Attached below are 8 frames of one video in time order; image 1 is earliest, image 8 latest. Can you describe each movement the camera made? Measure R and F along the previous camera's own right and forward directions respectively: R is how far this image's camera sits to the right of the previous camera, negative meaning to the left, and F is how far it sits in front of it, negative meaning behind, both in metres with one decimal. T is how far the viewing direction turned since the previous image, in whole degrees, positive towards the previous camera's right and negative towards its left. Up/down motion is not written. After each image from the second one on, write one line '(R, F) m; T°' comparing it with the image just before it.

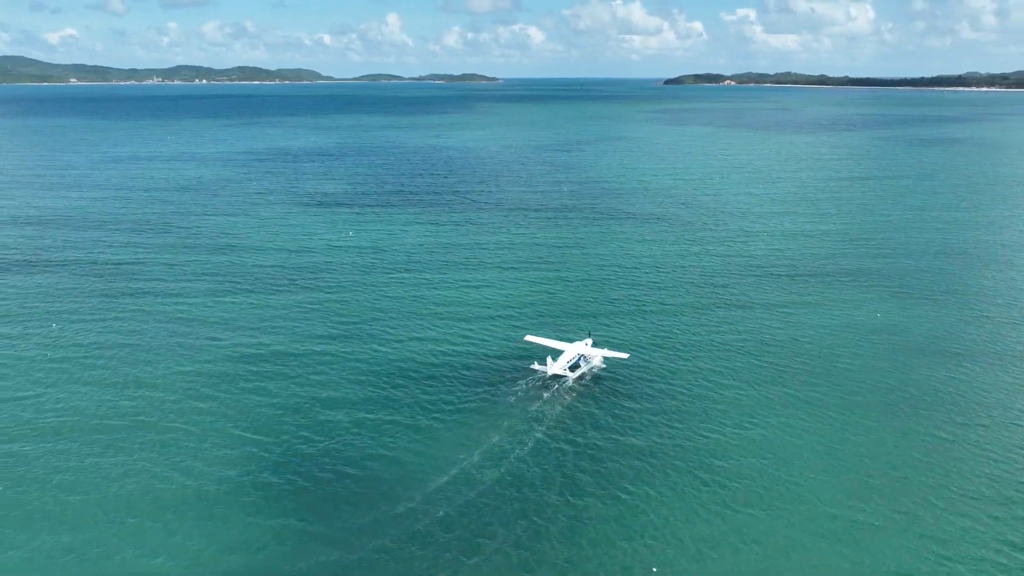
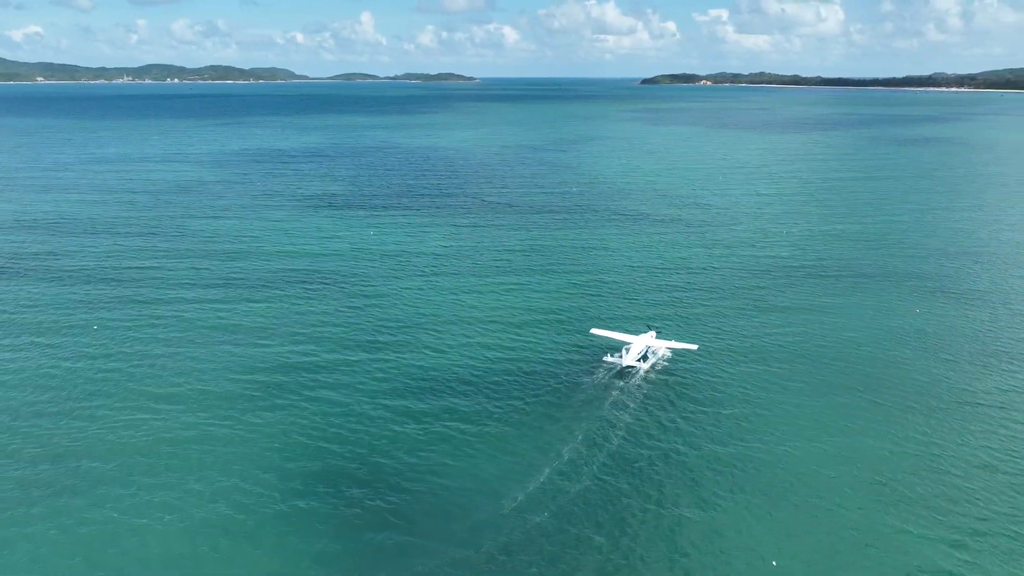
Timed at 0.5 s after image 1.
(-8.5, +0.9) m; +2°
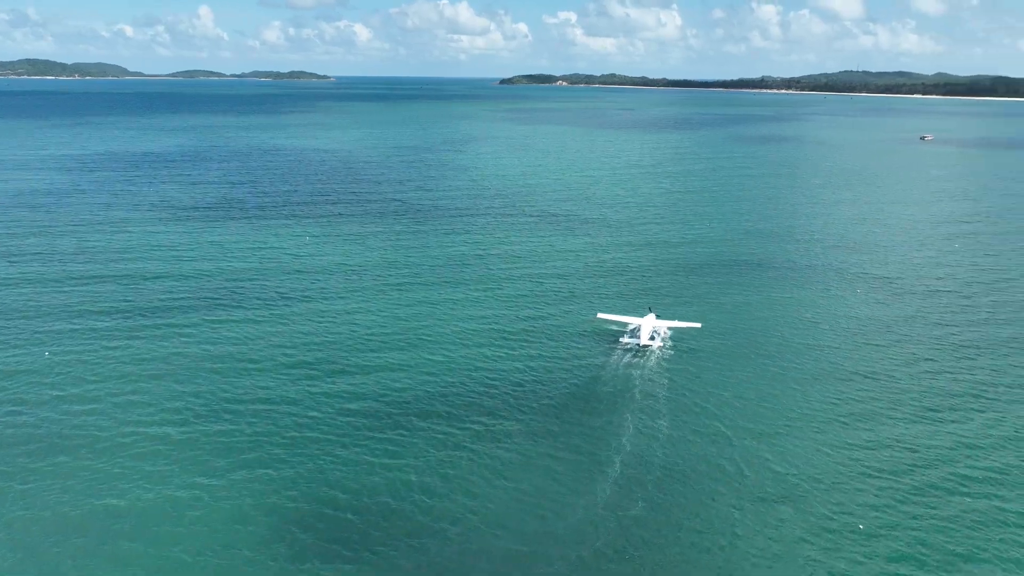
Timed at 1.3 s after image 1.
(-14.4, +2.6) m; +11°
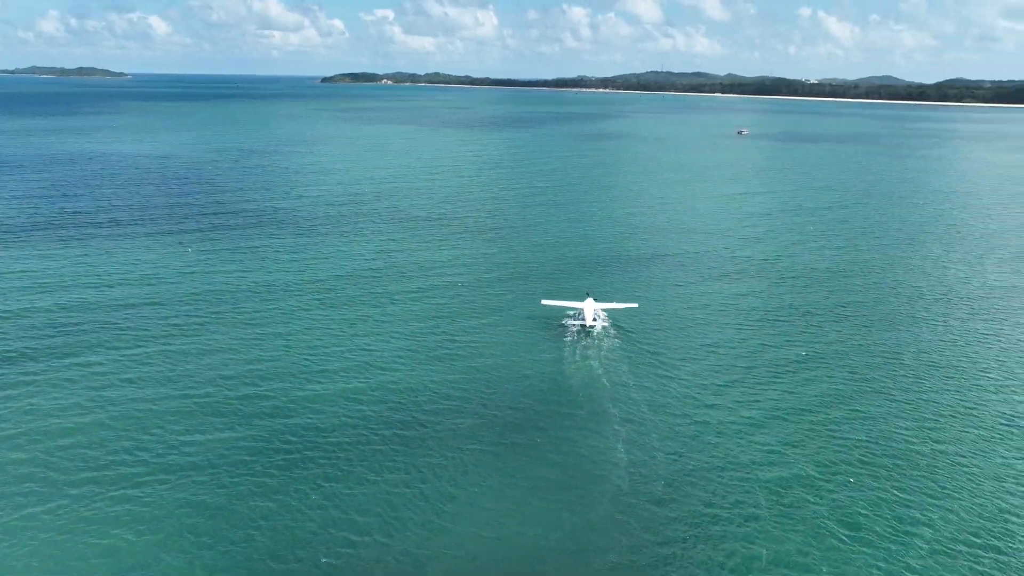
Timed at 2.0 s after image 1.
(-12.4, +2.7) m; +13°
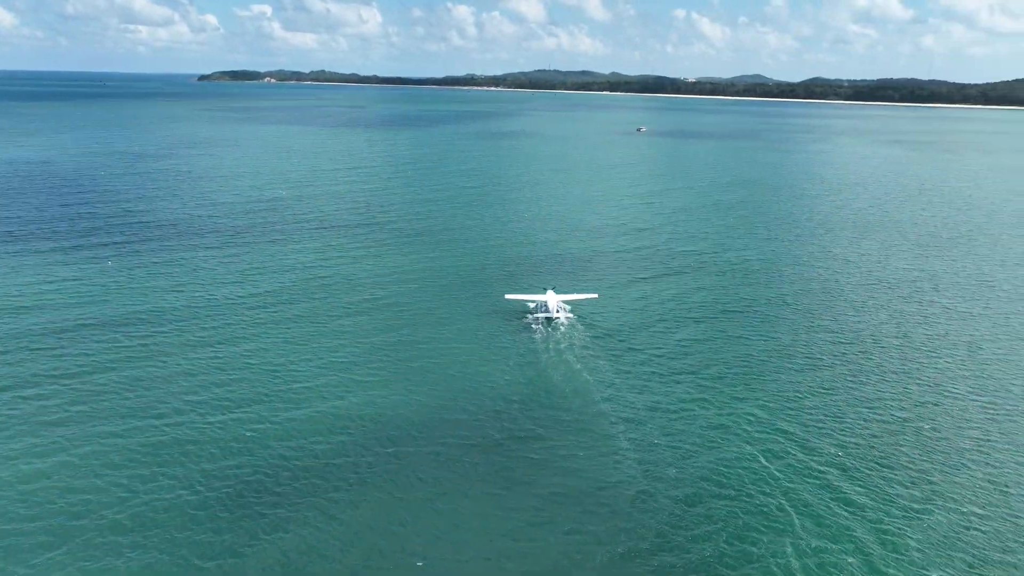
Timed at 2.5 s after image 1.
(-8.3, +1.1) m; +8°
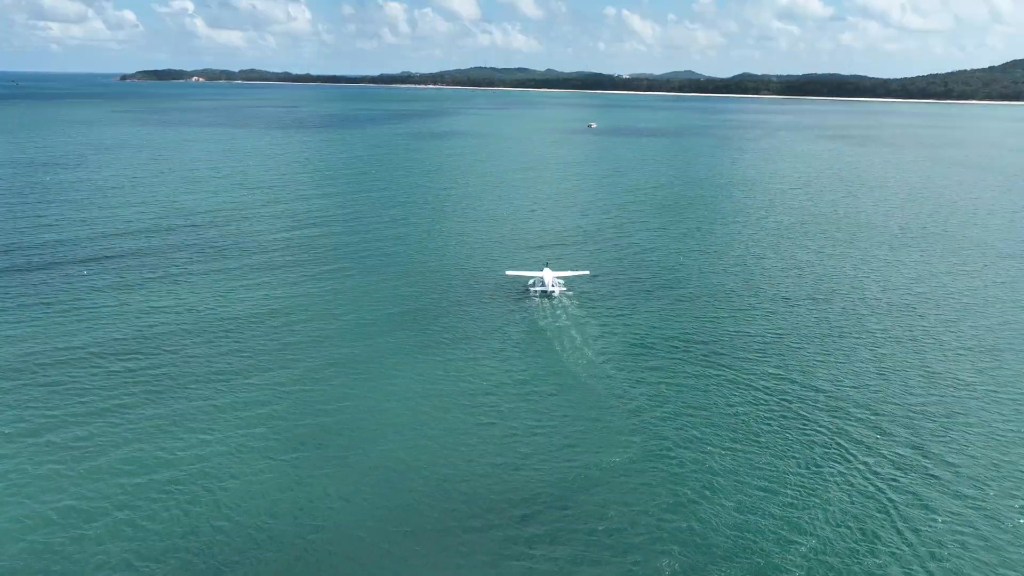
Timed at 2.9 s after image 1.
(-7.9, -12.5) m; +5°
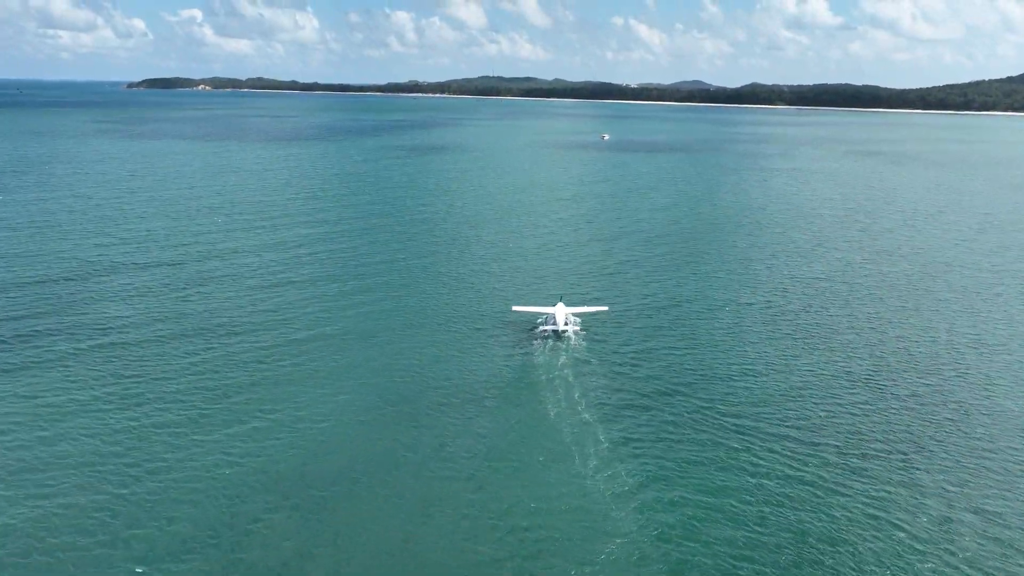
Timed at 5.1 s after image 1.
(-0.3, +17.0) m; 0°
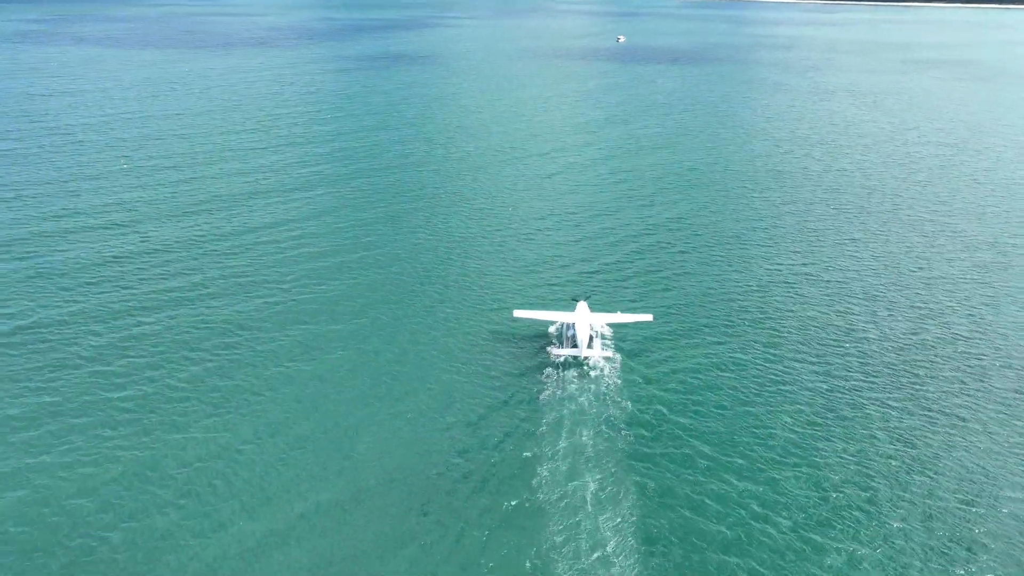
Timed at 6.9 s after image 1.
(-0.5, +33.8) m; 0°
